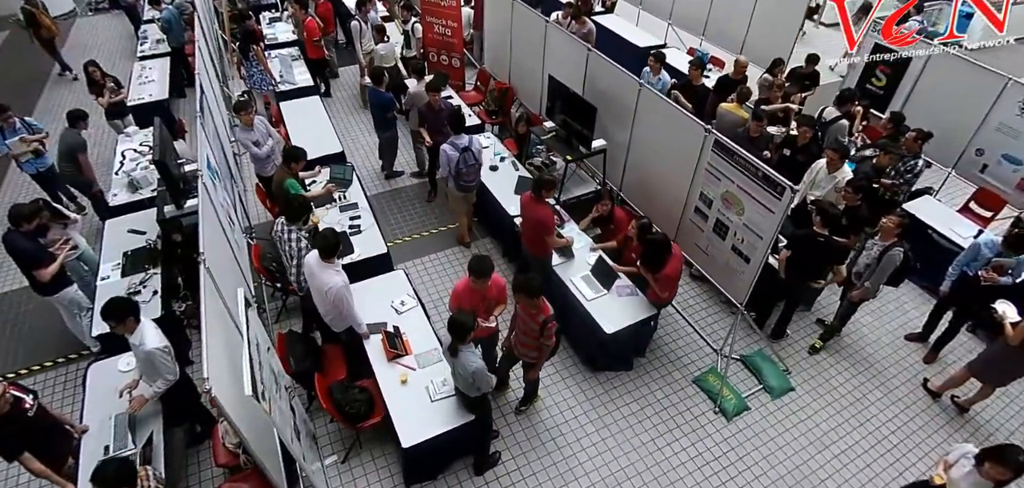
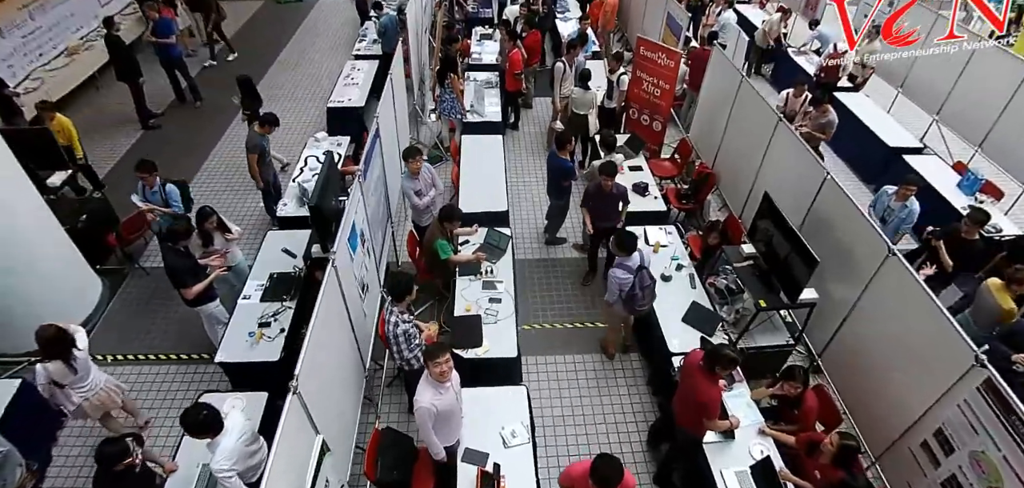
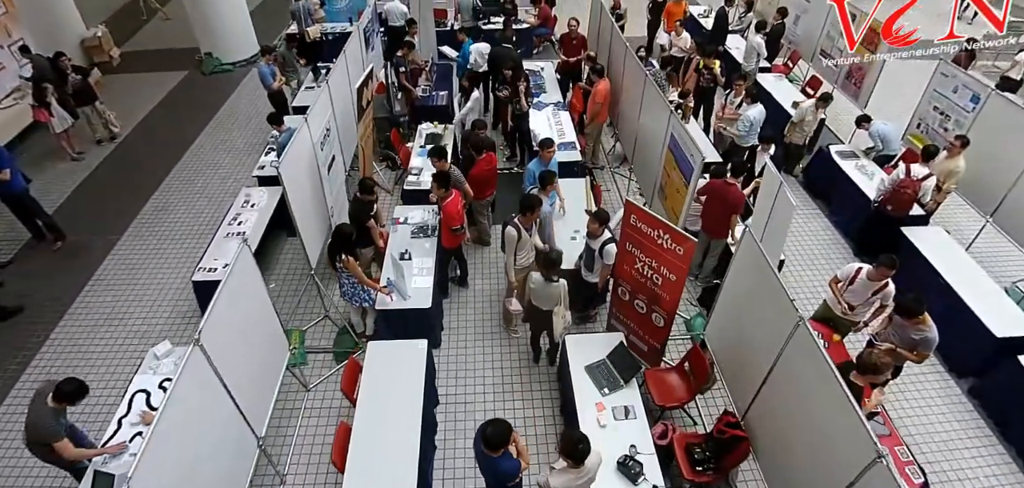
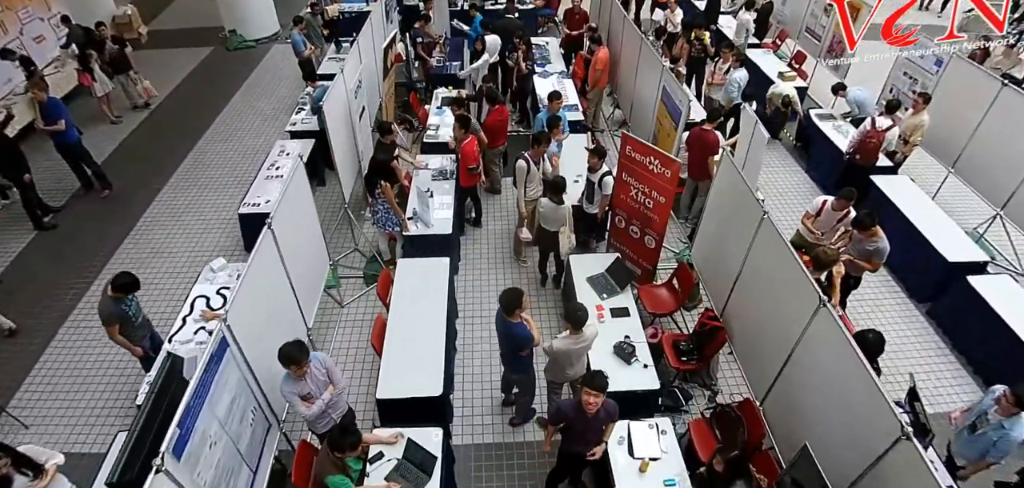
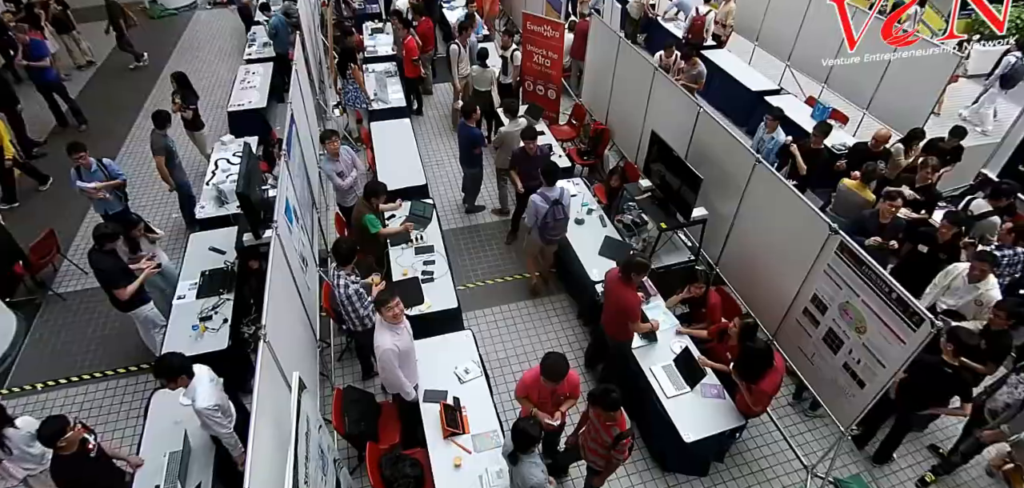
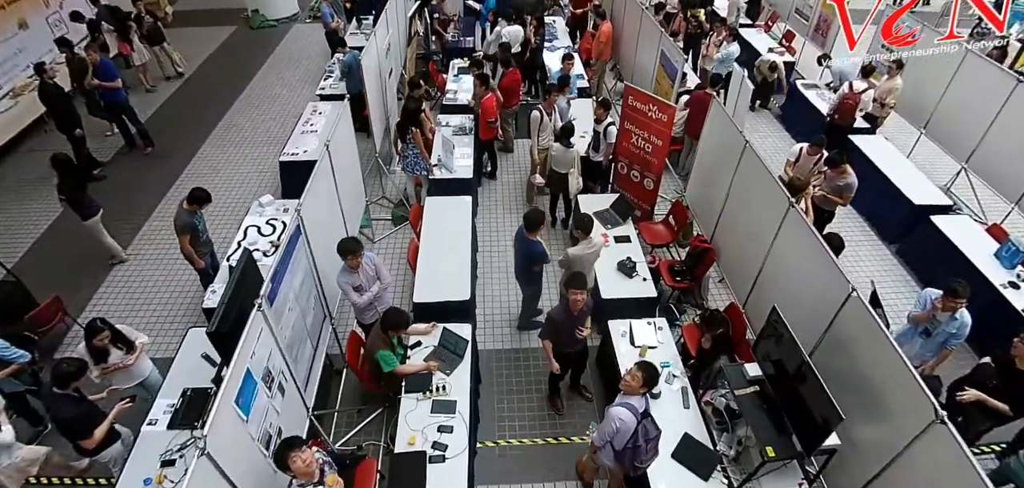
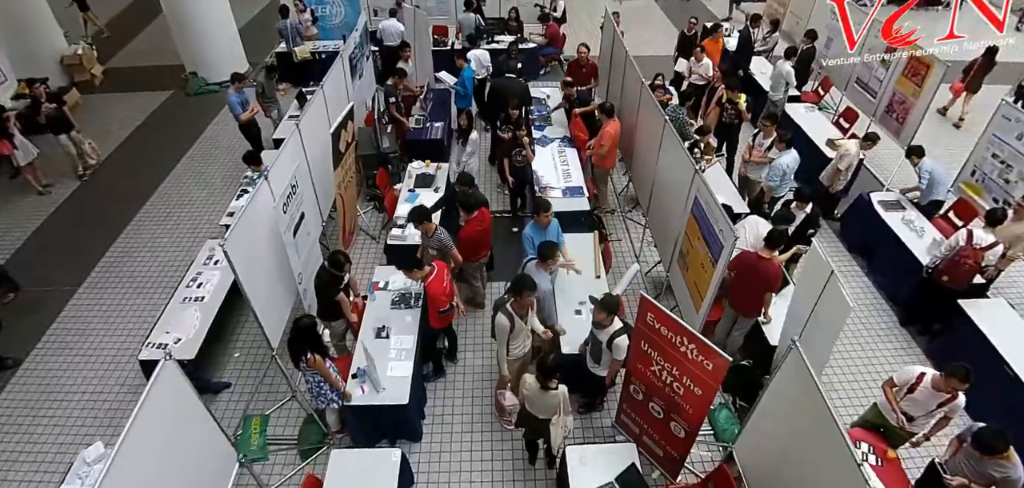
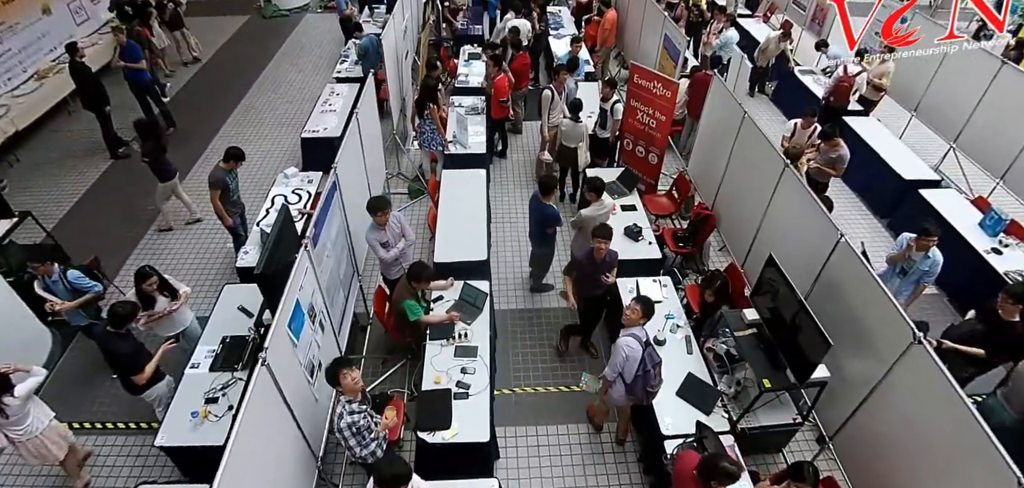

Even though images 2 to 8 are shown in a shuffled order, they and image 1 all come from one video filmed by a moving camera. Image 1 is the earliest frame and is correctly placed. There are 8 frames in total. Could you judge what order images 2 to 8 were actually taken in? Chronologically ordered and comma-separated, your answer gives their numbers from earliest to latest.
5, 2, 8, 6, 4, 3, 7
